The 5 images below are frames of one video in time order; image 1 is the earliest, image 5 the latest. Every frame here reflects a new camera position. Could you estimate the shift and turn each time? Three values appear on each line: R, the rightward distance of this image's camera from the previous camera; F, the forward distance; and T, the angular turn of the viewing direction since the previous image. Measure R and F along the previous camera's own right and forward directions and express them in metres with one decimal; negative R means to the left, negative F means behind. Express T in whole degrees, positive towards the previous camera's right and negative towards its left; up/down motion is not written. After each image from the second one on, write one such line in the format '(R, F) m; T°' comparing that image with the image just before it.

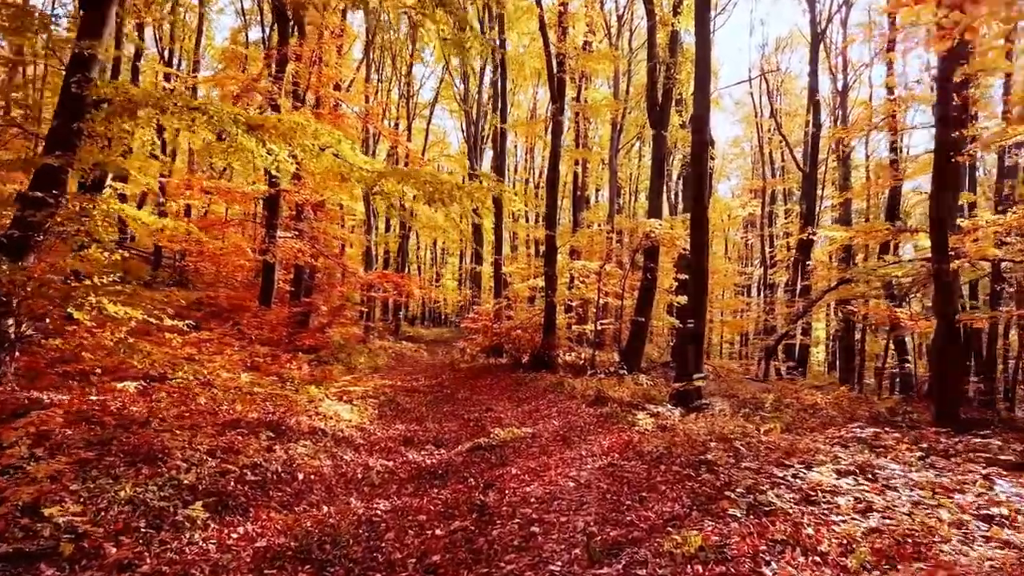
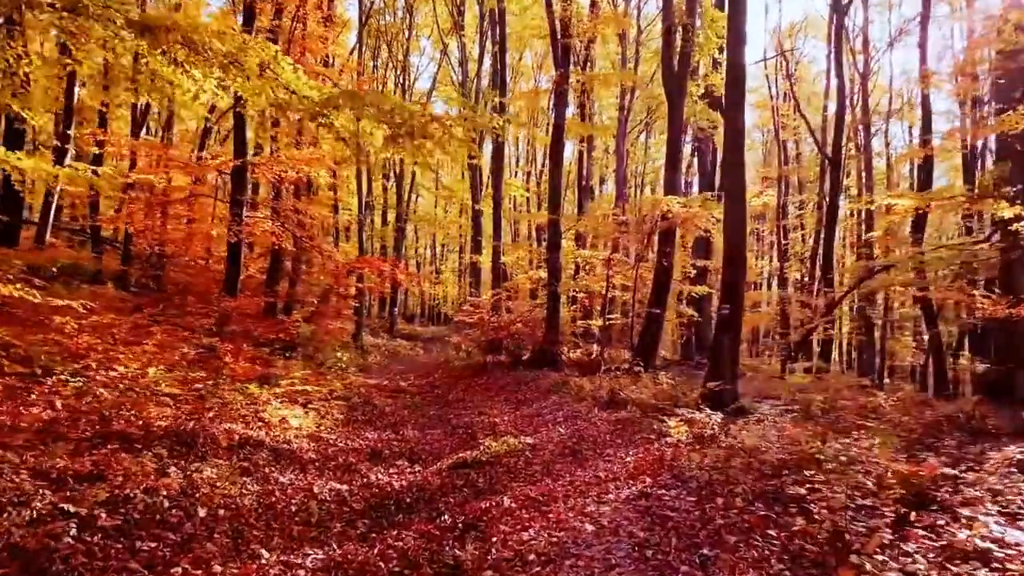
(+0.1, +2.1) m; 0°
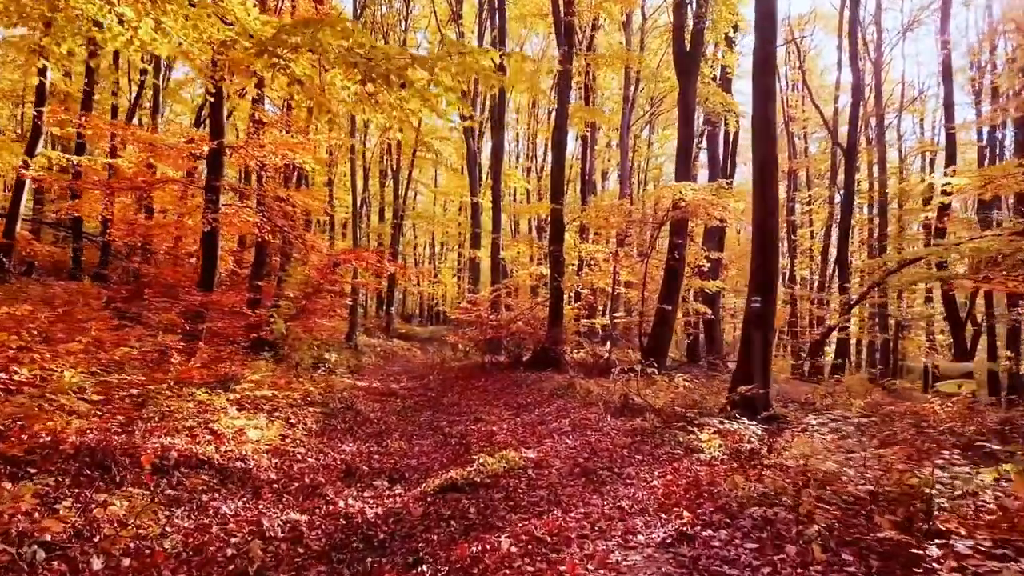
(0.0, +1.3) m; 0°
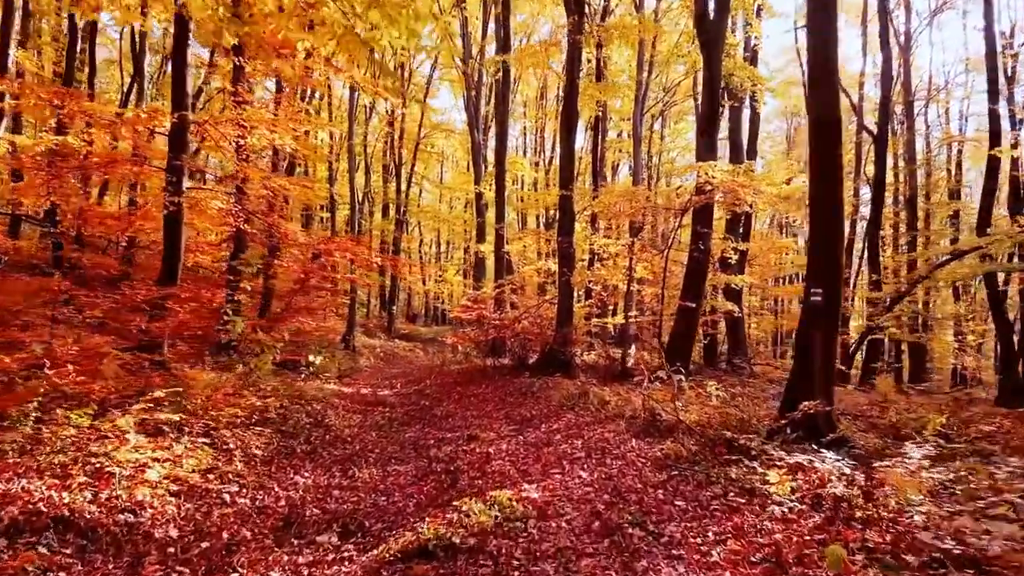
(+0.1, +1.8) m; -1°
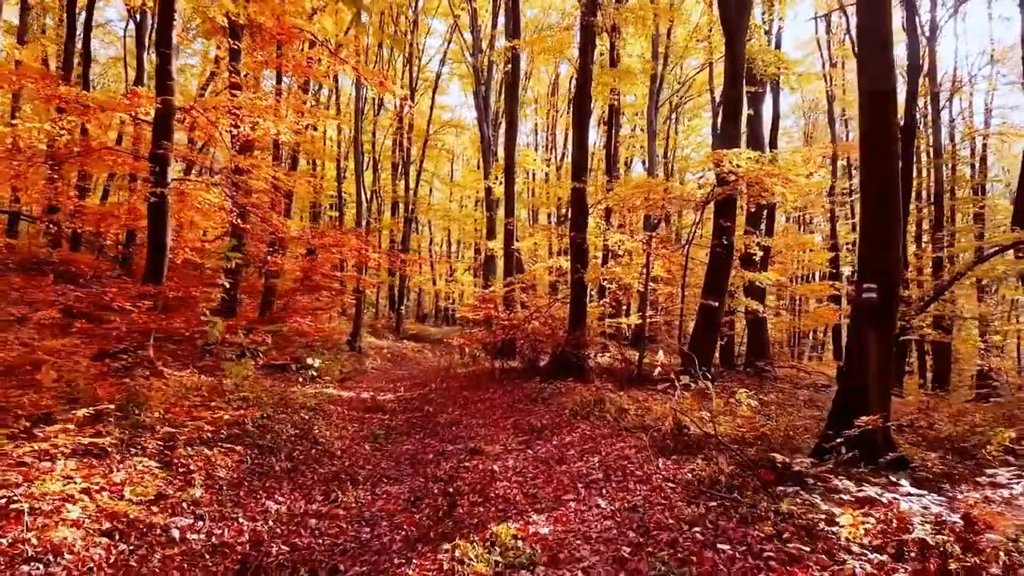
(0.0, +0.9) m; -1°
